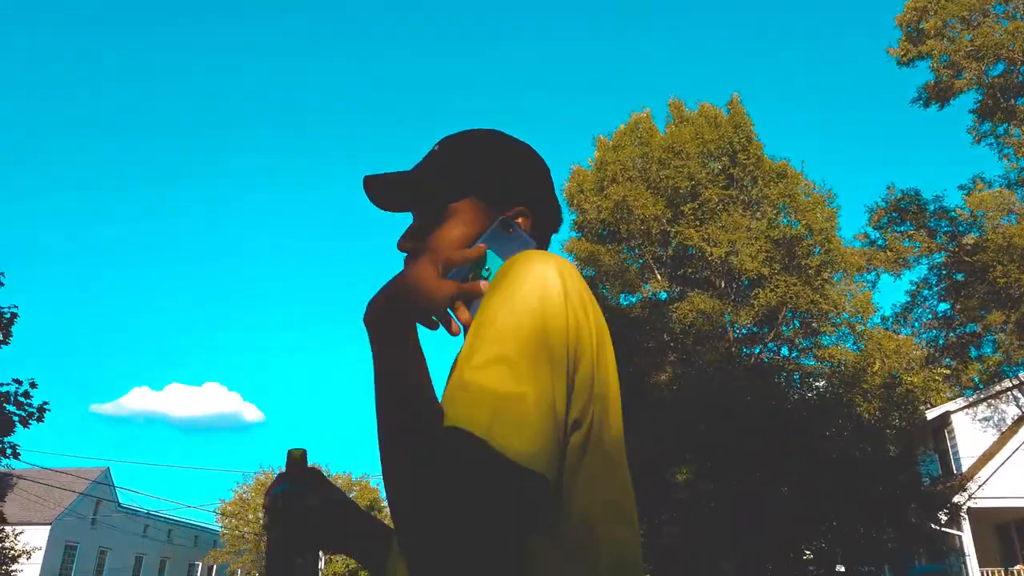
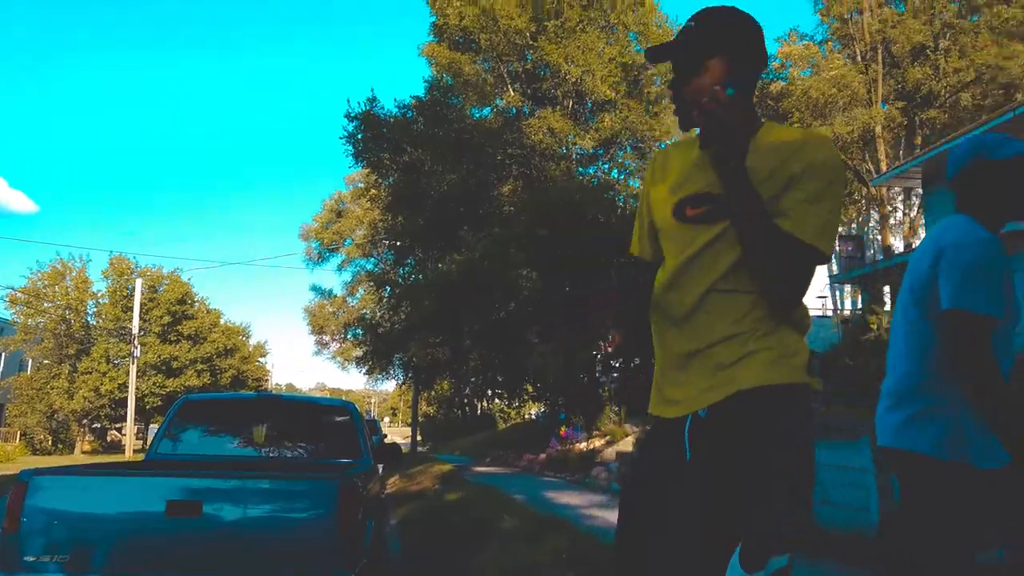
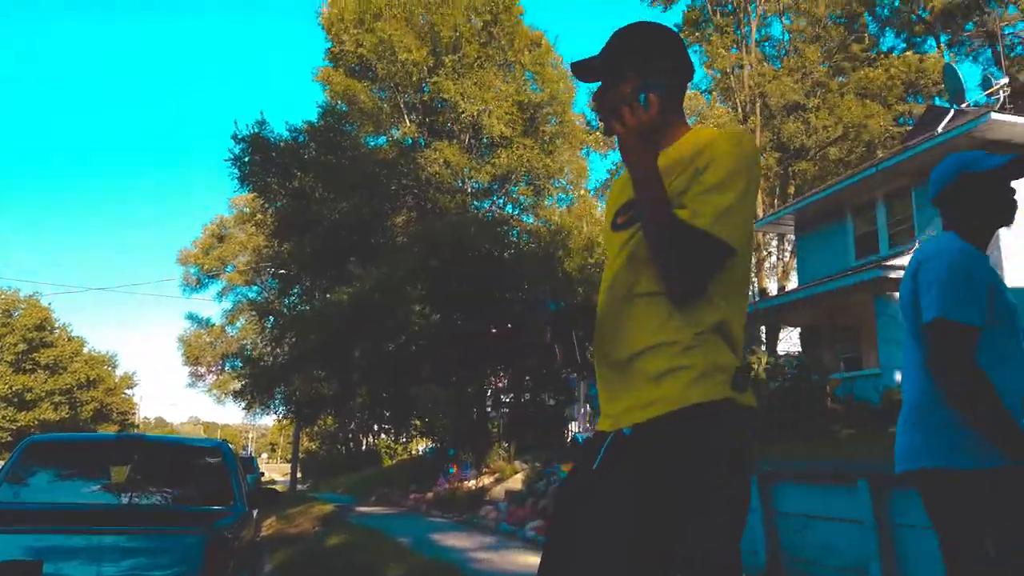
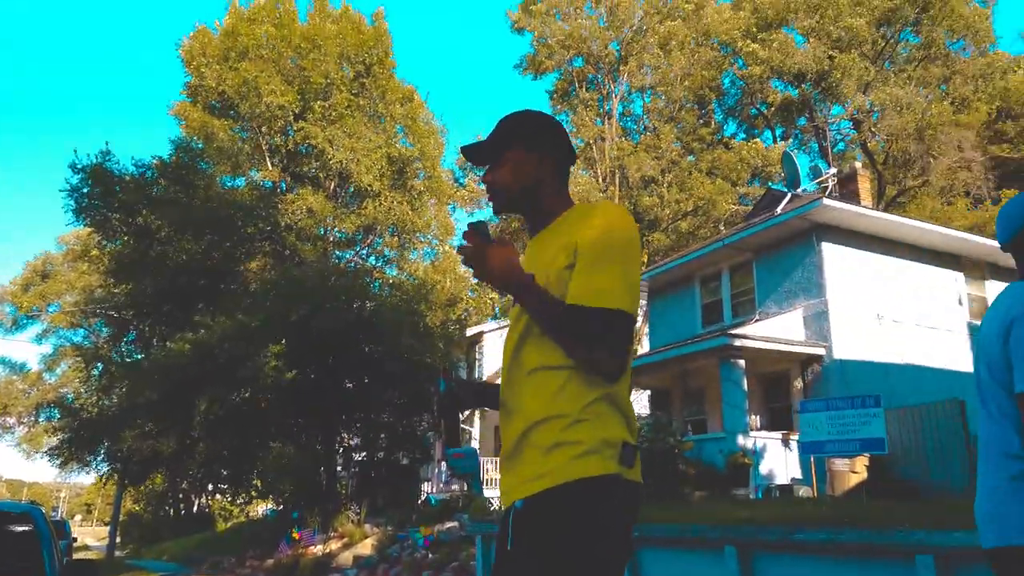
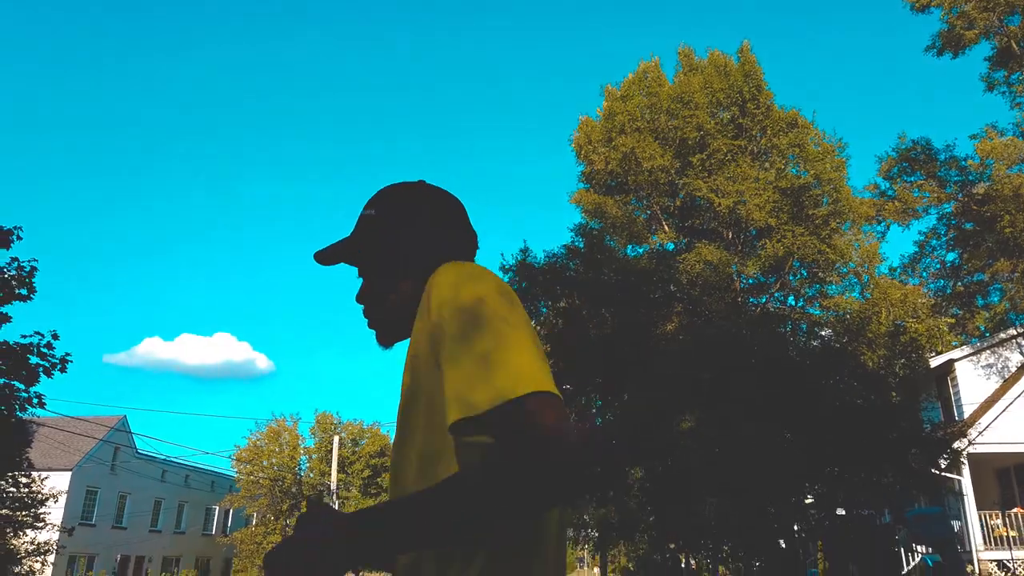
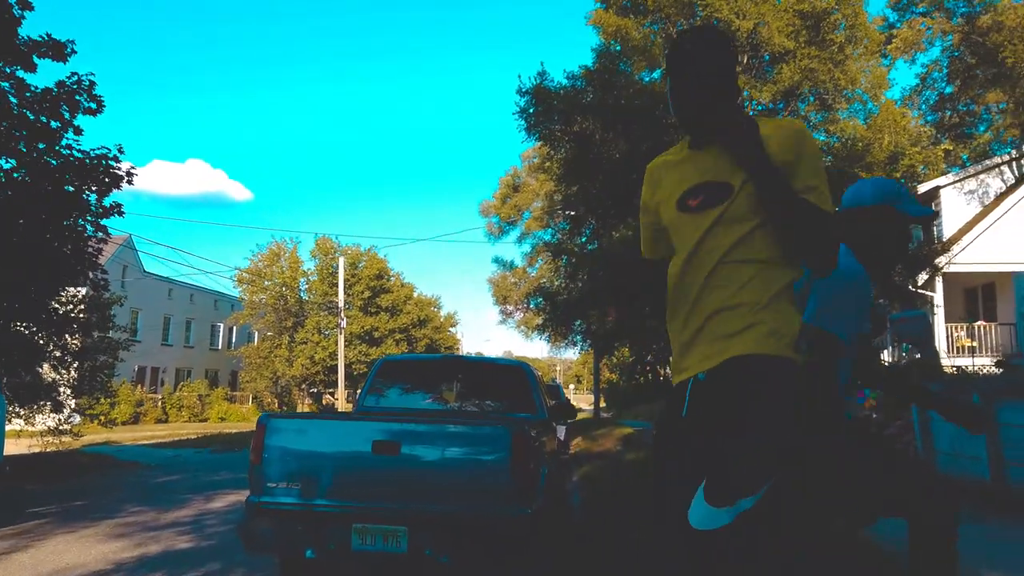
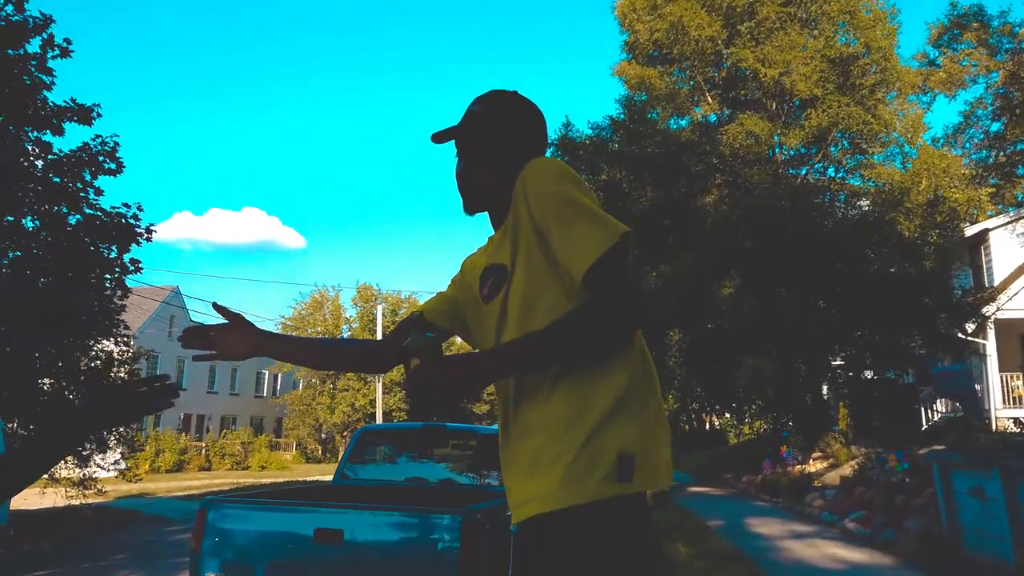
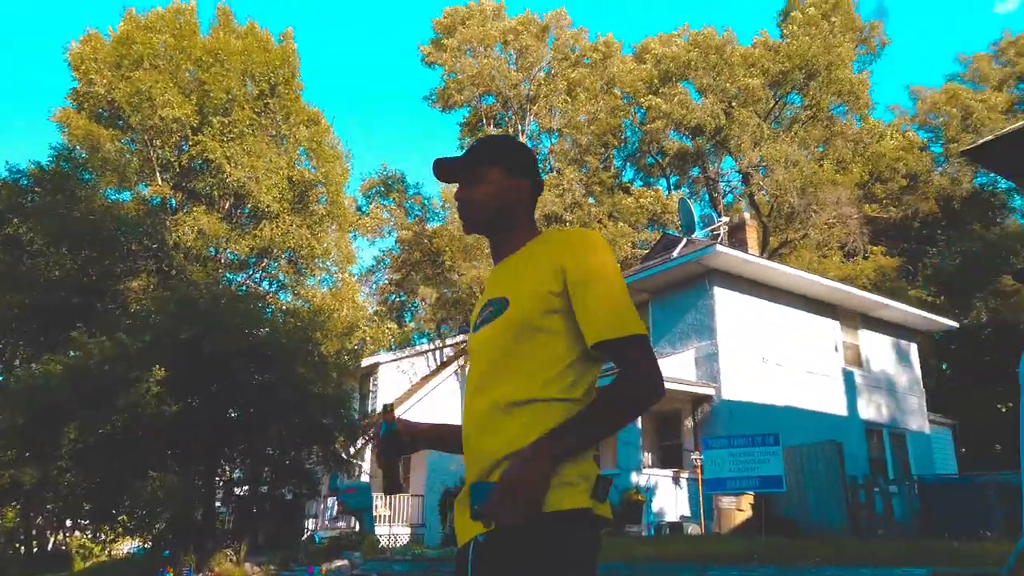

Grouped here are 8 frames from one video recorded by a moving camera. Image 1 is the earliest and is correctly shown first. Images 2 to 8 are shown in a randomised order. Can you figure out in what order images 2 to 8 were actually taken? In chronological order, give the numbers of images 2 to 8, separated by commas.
5, 7, 6, 2, 3, 4, 8
